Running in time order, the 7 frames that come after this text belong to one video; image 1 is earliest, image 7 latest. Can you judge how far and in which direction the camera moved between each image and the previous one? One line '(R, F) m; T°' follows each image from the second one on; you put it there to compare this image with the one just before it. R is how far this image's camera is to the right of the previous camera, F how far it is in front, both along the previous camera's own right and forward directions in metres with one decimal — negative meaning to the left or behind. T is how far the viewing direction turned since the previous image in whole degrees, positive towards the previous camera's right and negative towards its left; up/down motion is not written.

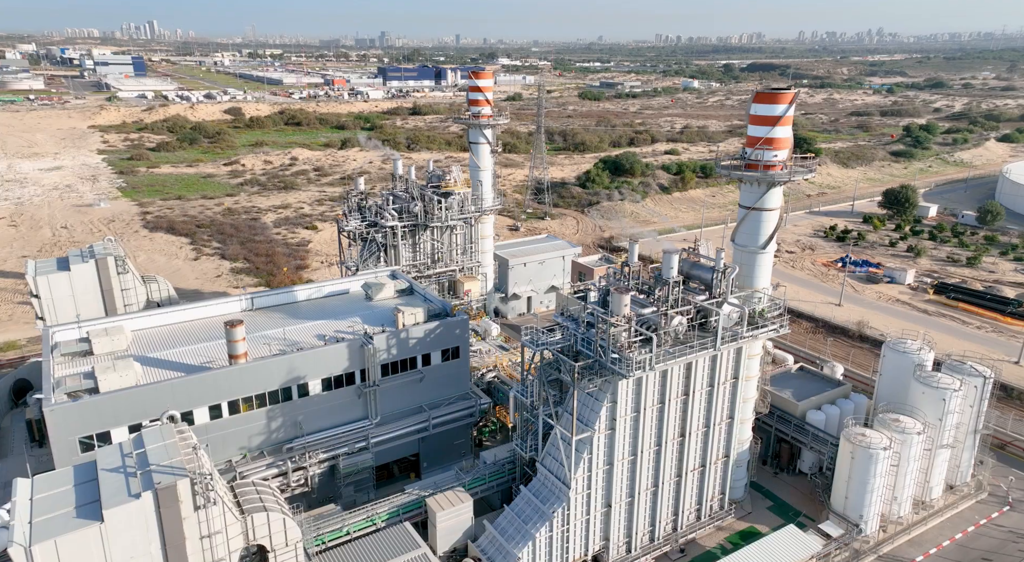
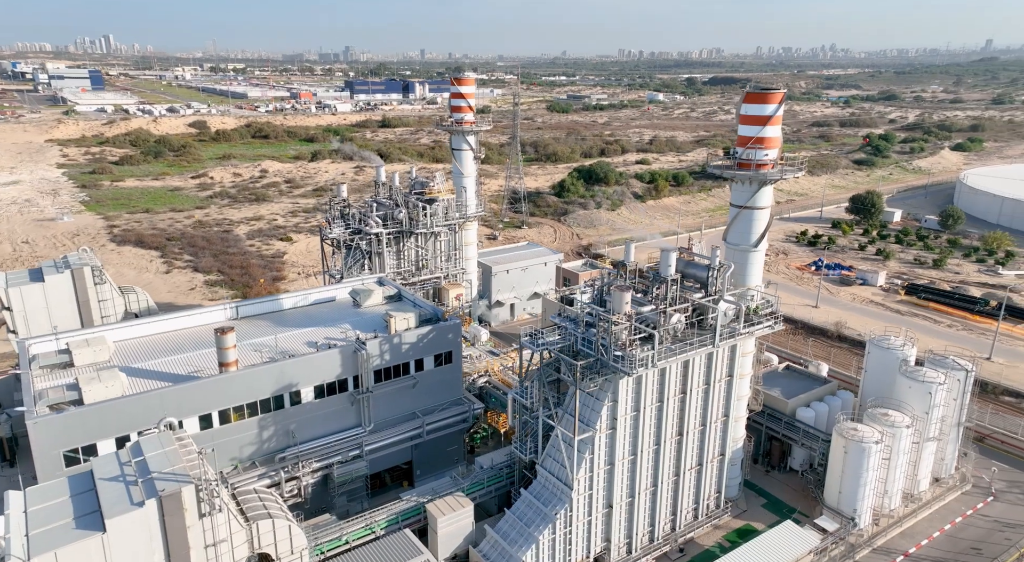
(-1.0, +0.1) m; +3°
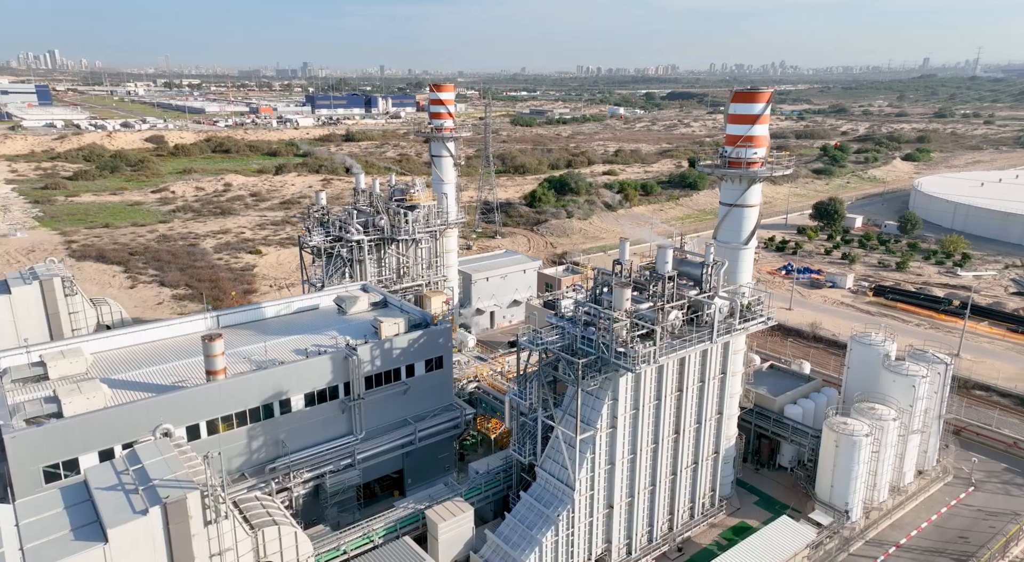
(-1.2, +0.2) m; +3°
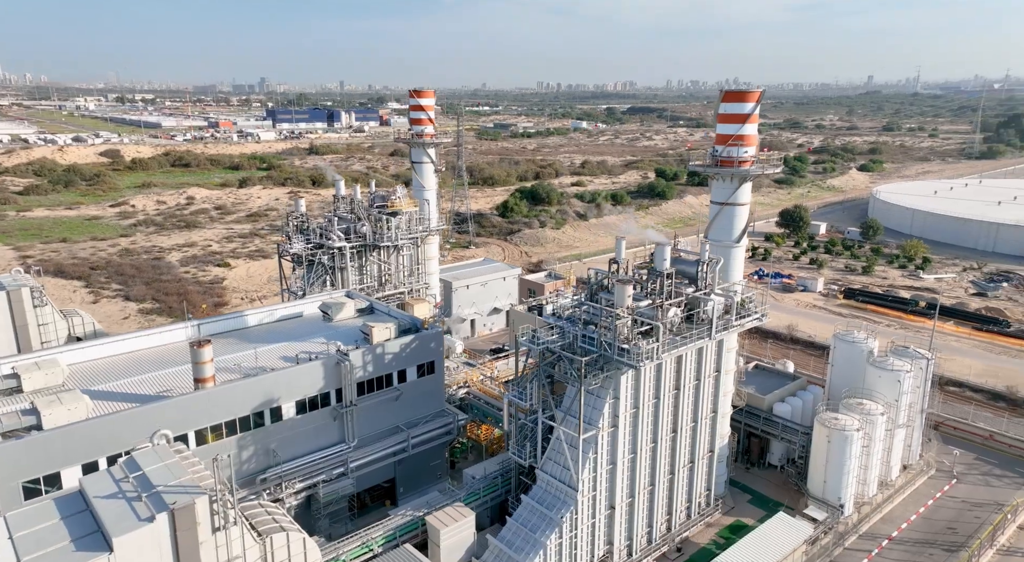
(-1.2, +0.2) m; +3°
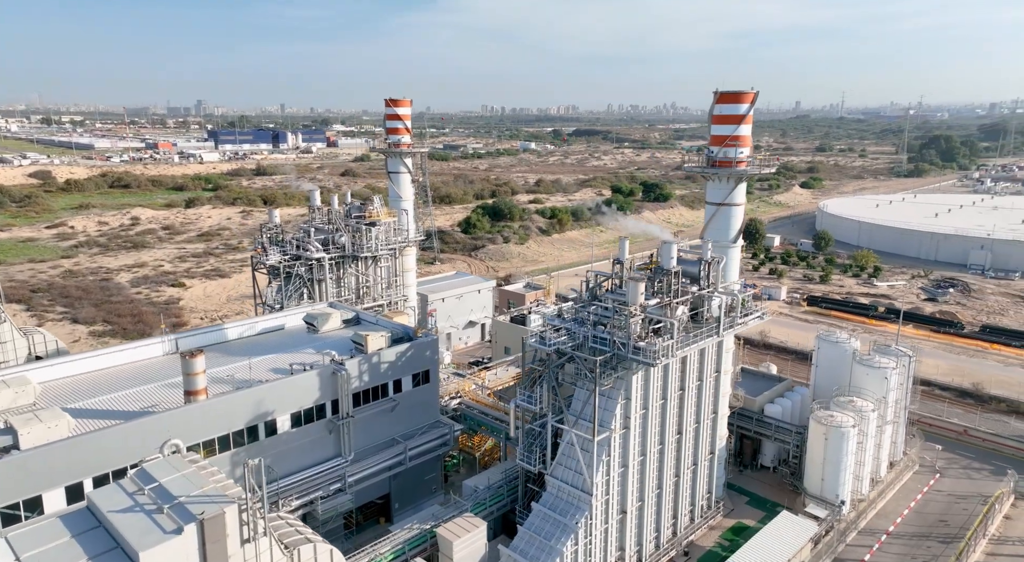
(-2.0, +0.5) m; +5°
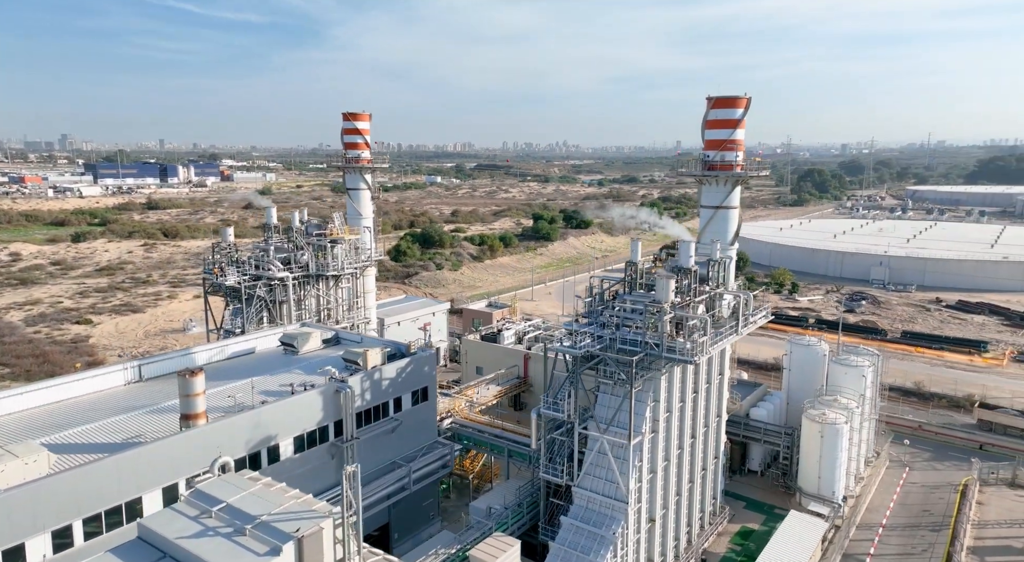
(-3.8, +1.3) m; +9°
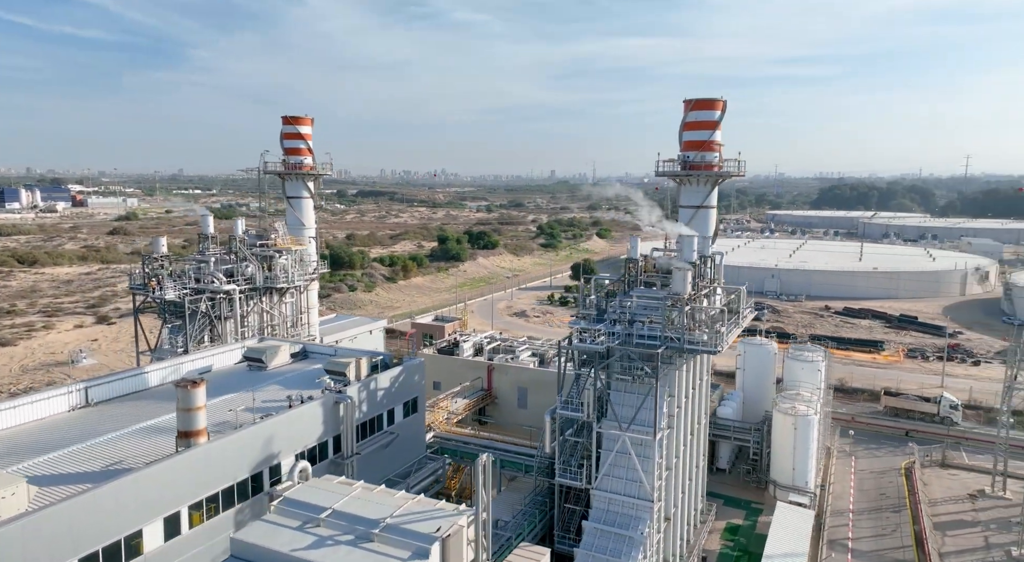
(-3.8, +1.4) m; +11°
